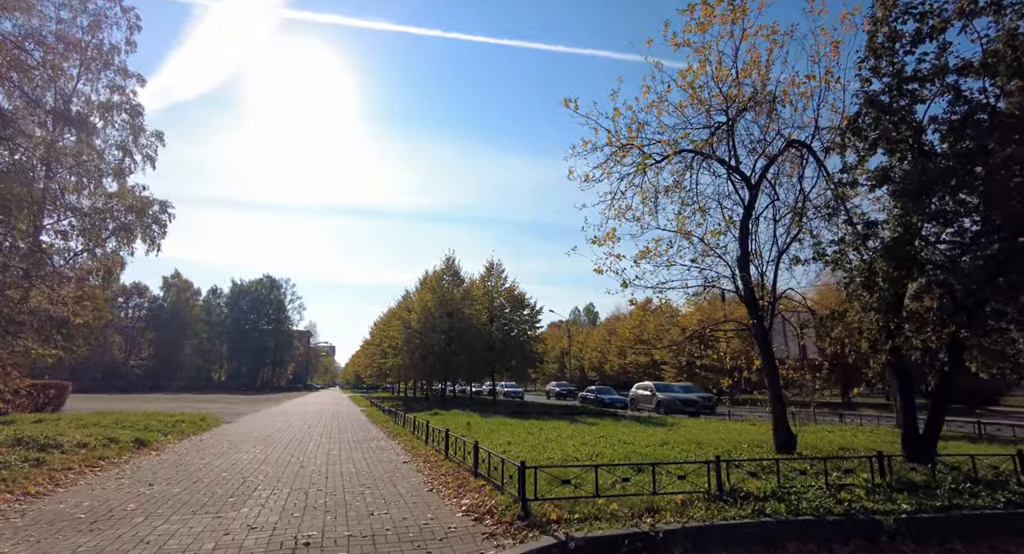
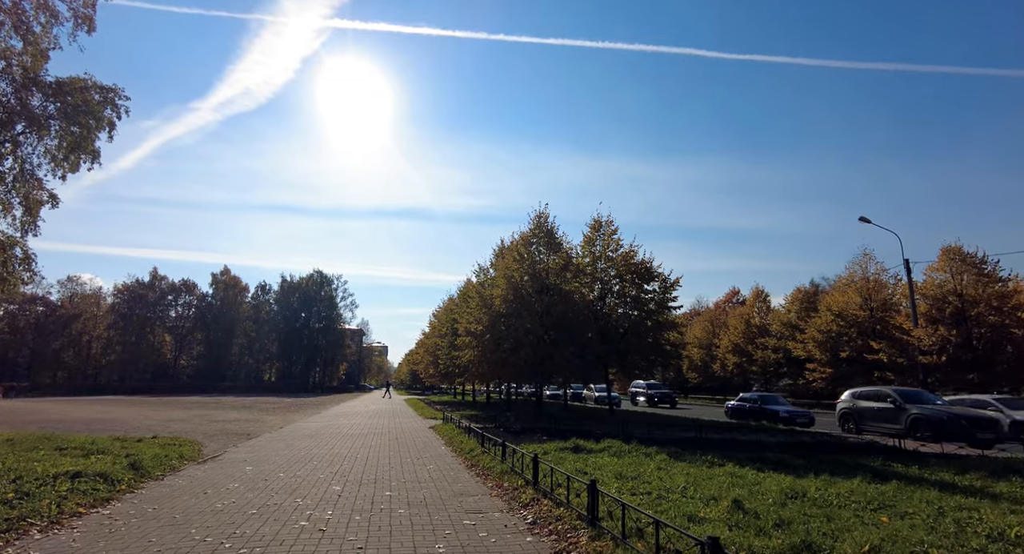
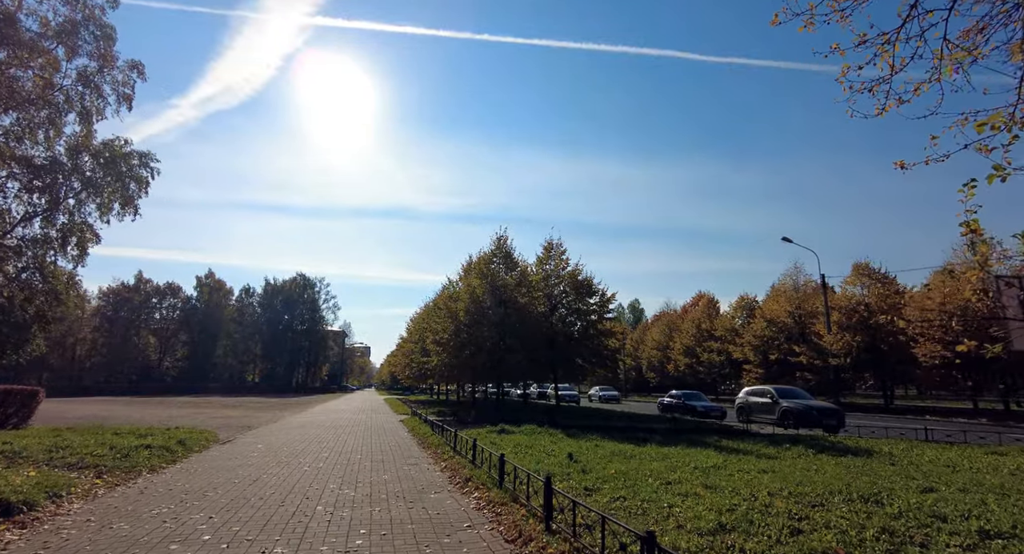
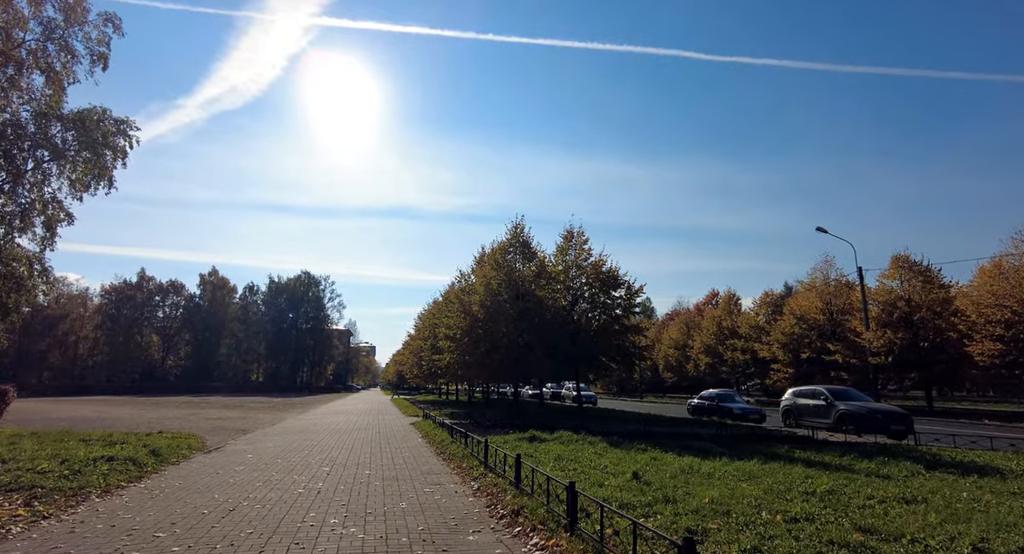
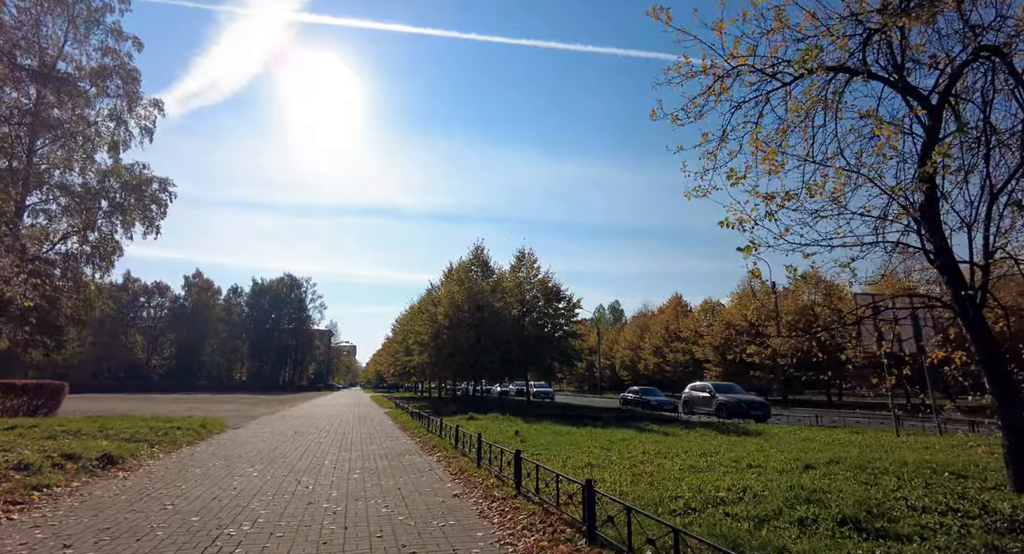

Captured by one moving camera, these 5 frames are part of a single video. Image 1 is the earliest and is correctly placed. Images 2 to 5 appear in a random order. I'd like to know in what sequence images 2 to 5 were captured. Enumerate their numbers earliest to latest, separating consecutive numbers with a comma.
5, 3, 4, 2
